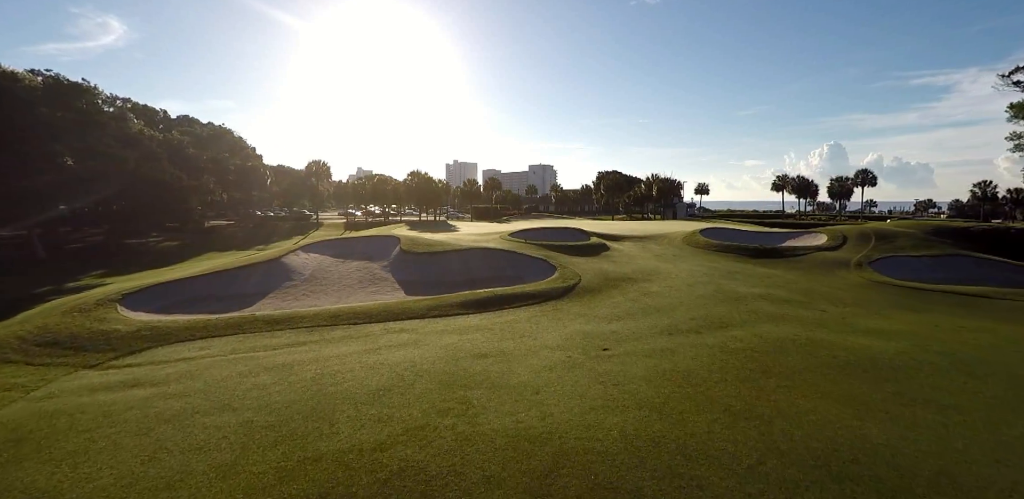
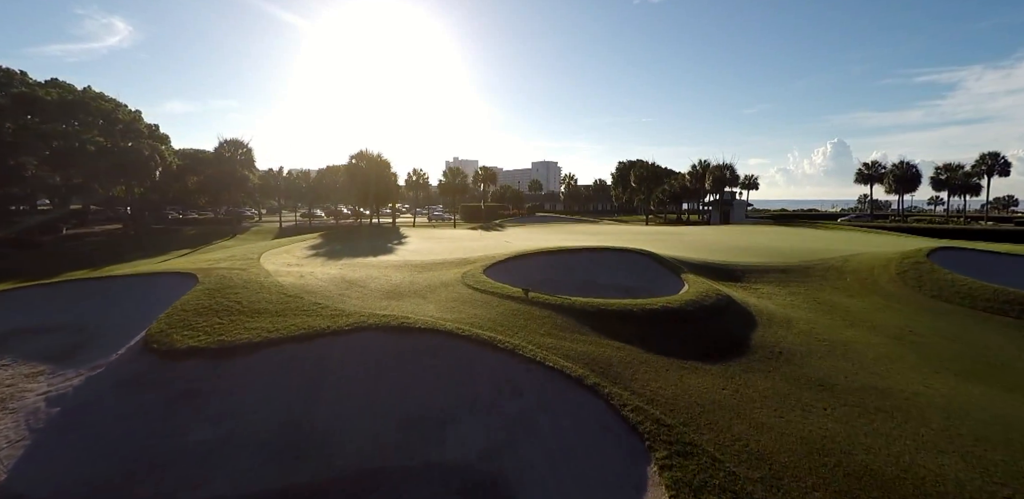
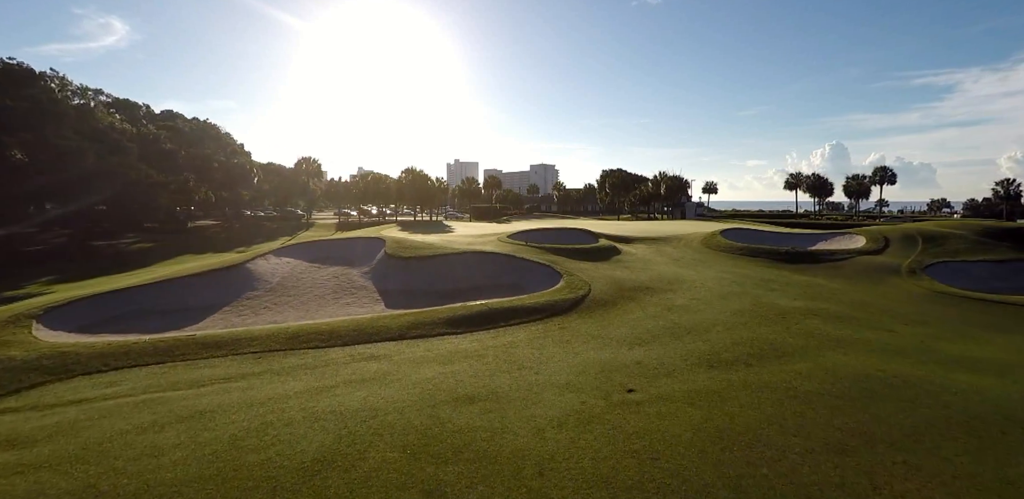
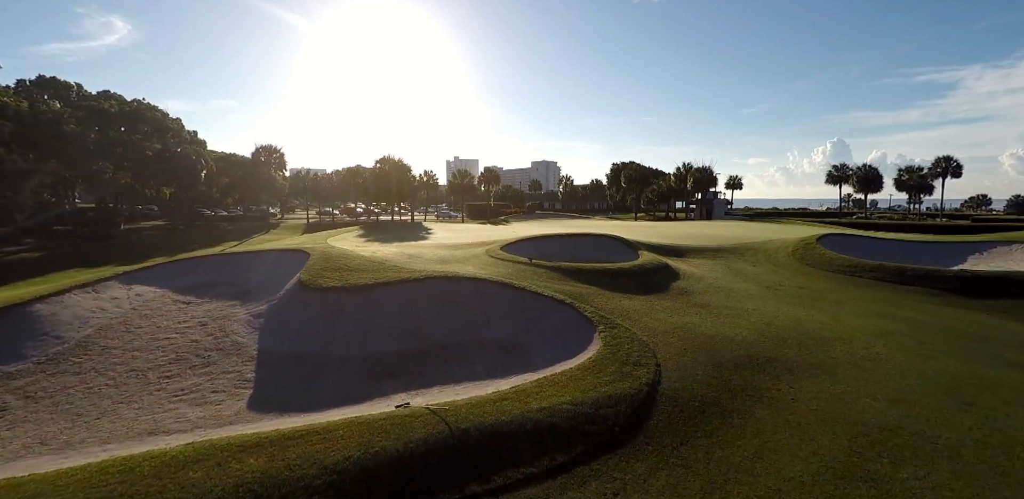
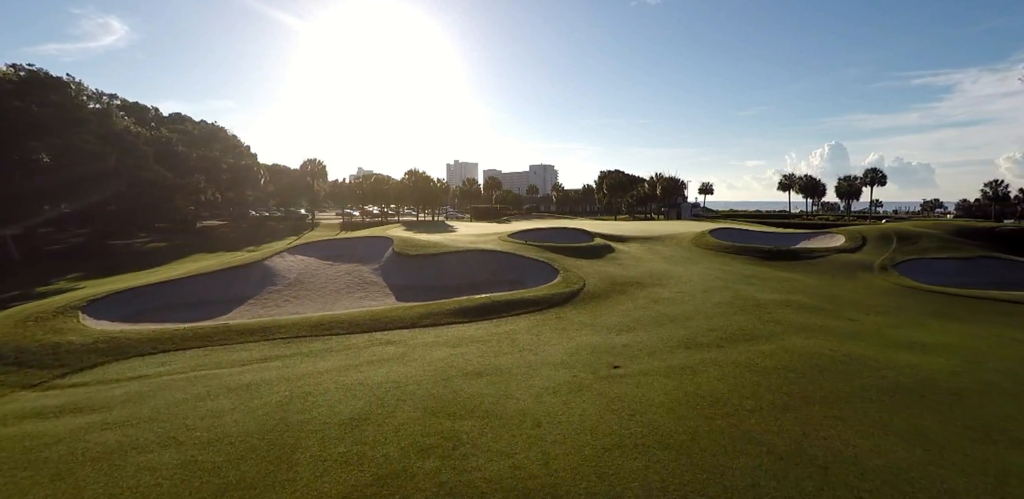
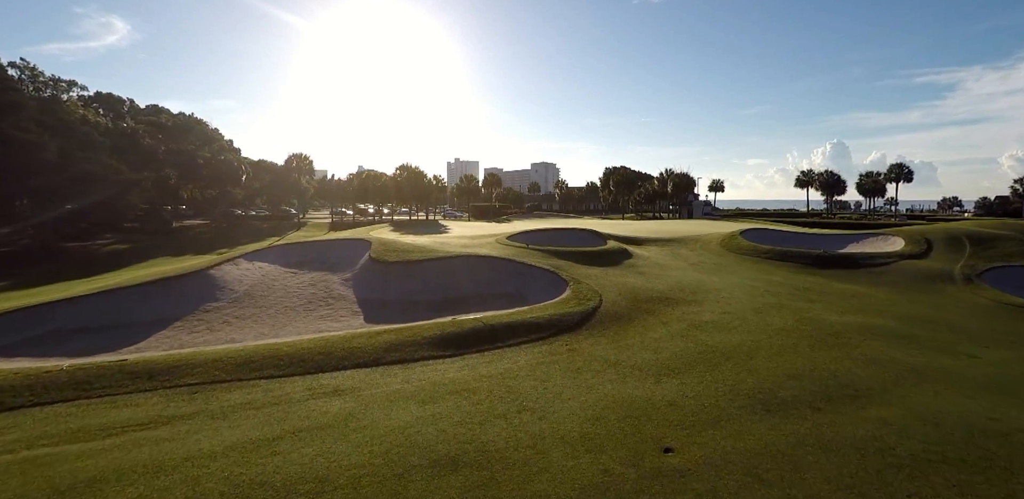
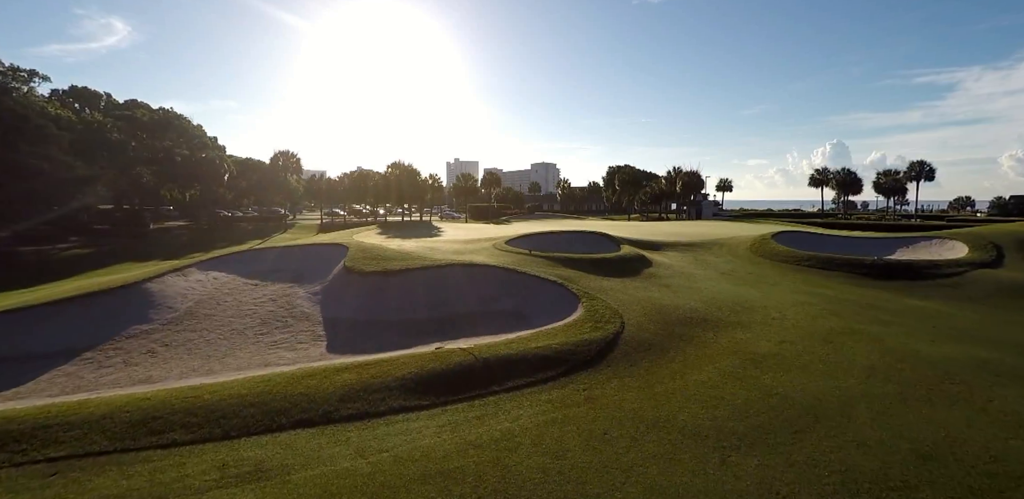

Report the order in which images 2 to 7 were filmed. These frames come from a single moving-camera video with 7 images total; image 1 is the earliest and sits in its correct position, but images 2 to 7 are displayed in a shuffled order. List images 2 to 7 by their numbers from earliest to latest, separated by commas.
5, 3, 6, 7, 4, 2
